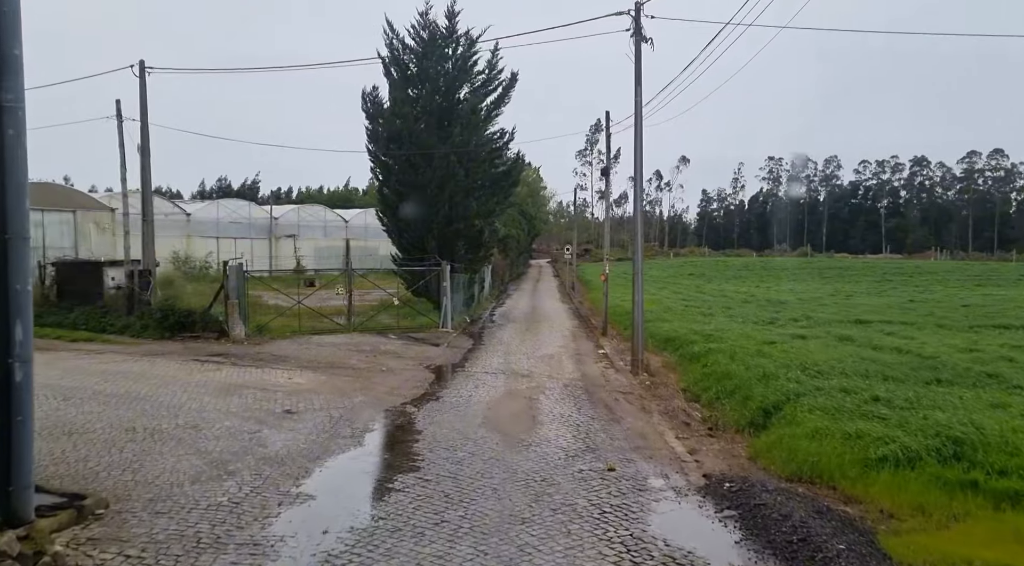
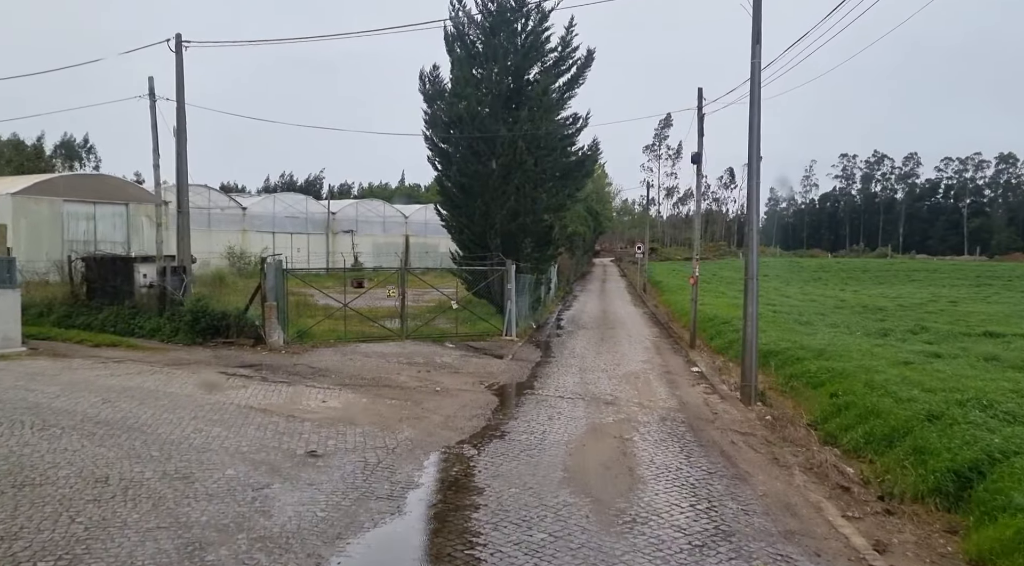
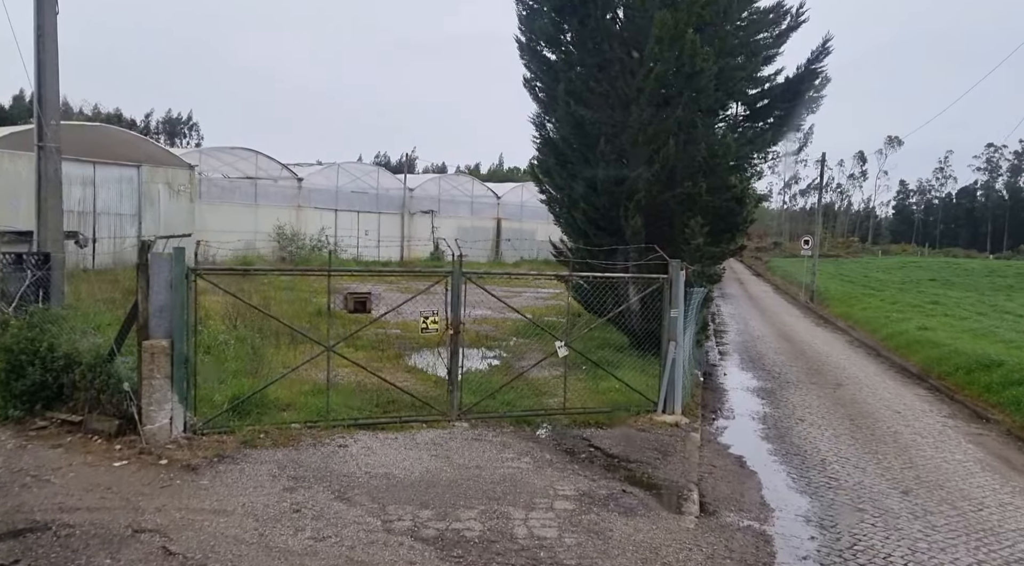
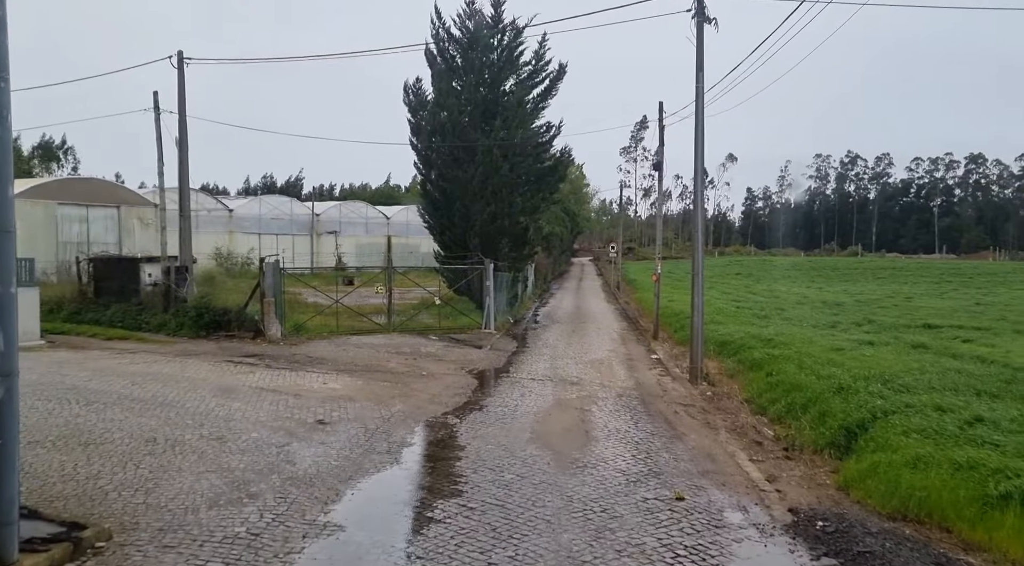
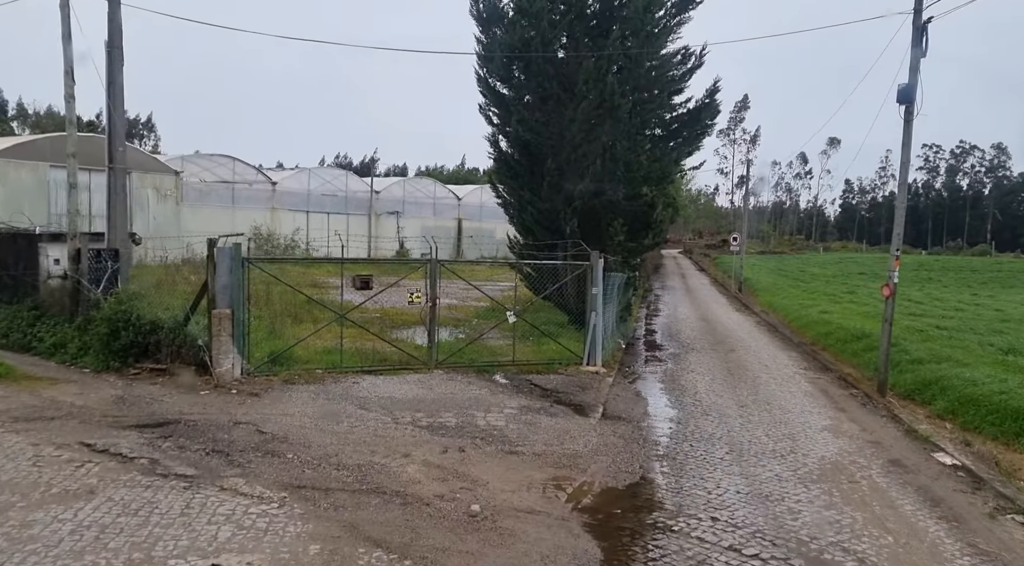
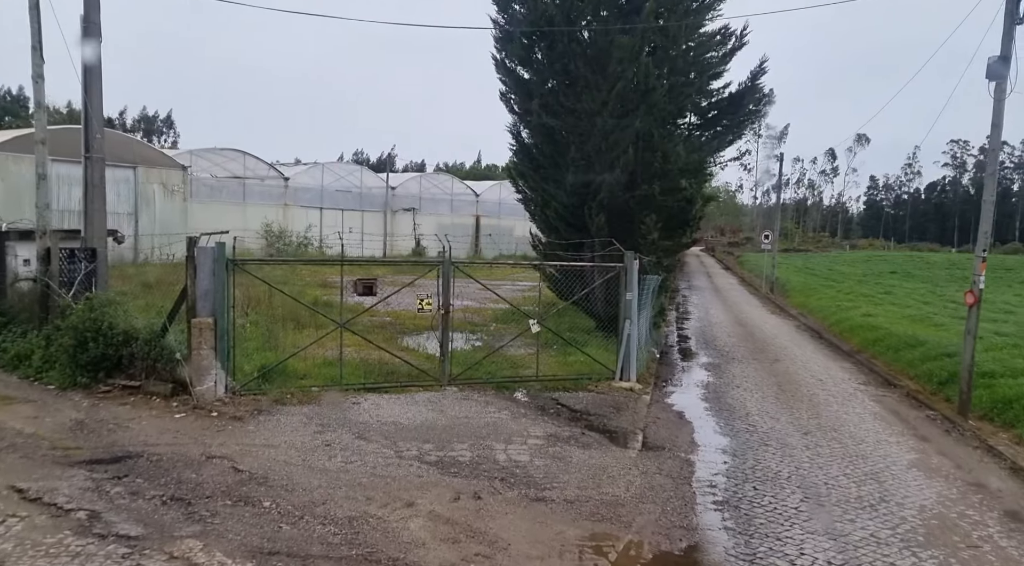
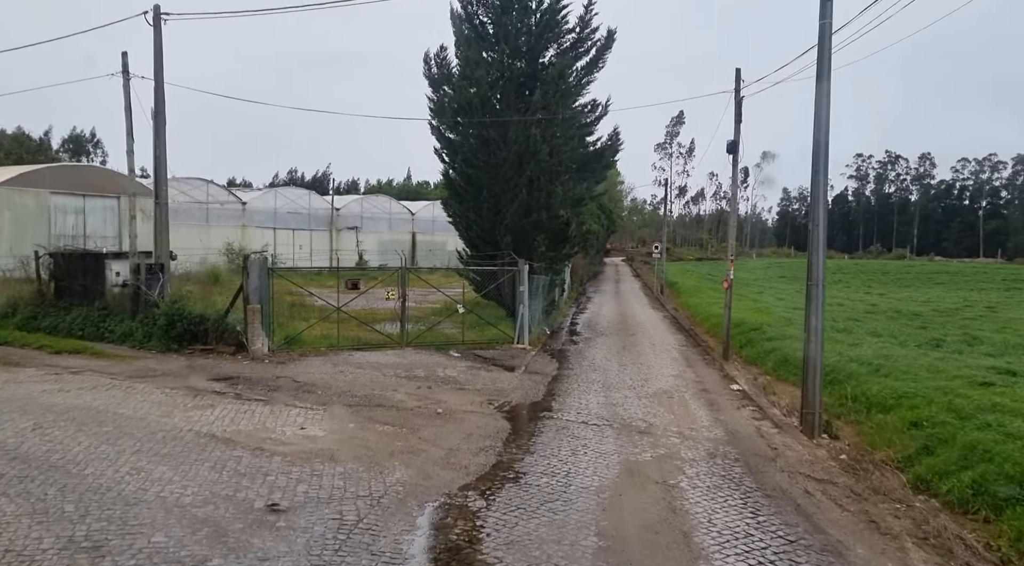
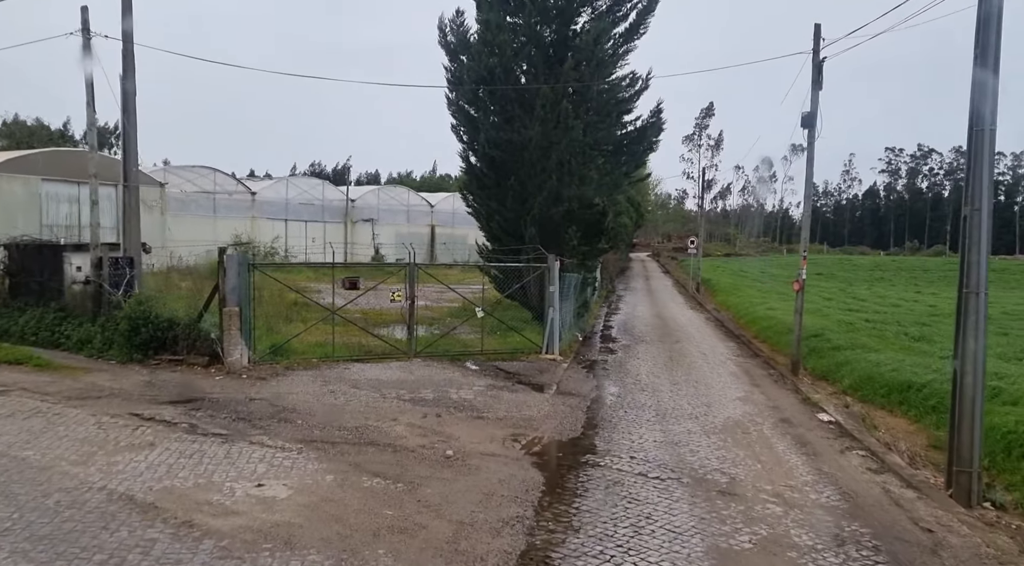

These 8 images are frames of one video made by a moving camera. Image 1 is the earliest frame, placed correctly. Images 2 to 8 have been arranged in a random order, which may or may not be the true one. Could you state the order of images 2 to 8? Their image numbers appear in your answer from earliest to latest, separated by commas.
4, 2, 7, 8, 5, 6, 3
